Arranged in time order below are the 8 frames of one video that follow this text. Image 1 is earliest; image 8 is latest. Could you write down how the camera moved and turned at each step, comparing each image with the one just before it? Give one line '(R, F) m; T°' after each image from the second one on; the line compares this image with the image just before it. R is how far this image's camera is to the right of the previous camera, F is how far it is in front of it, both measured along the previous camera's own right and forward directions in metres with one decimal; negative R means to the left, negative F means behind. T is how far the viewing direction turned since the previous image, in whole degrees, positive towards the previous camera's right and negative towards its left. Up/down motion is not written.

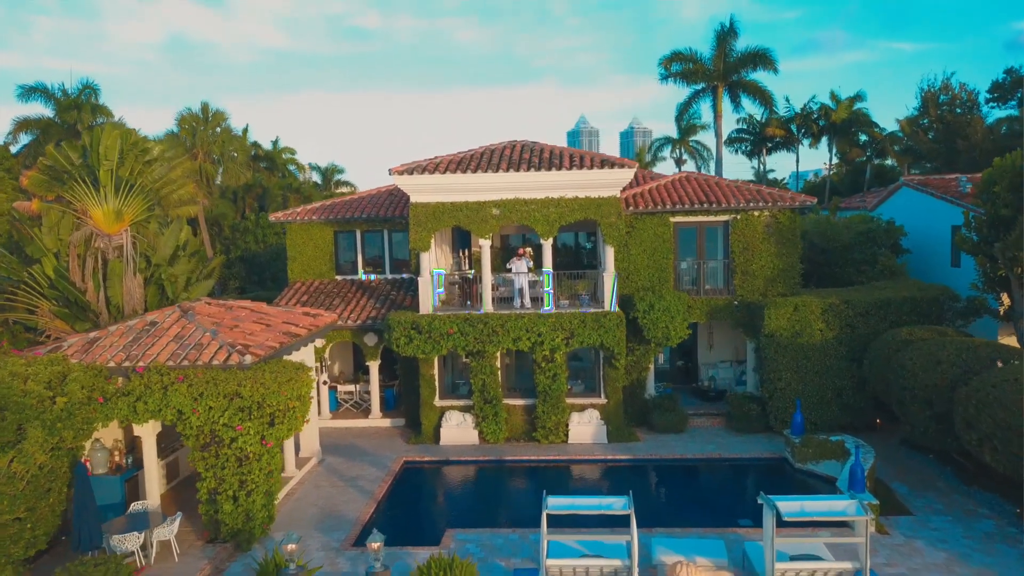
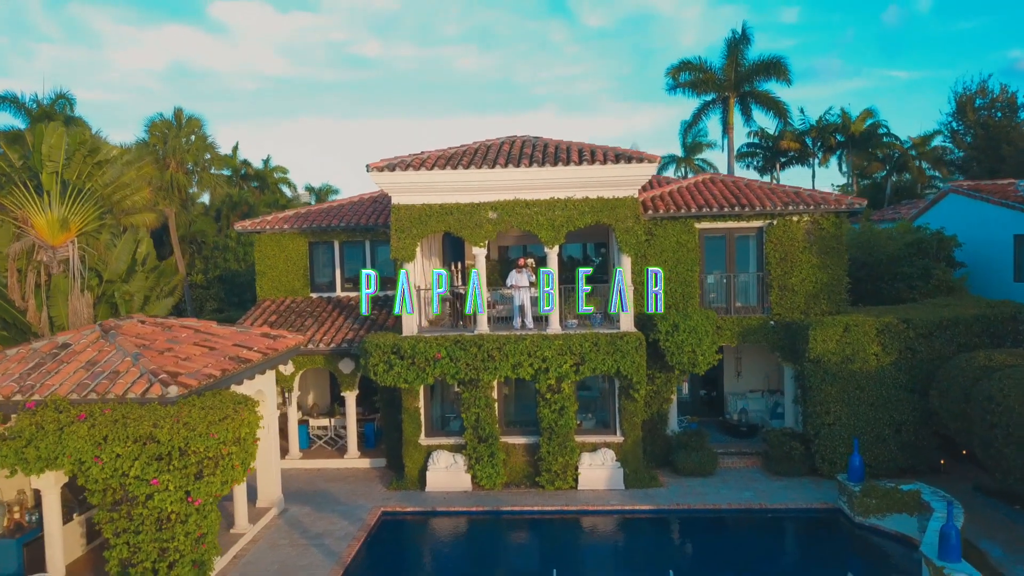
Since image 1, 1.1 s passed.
(0.0, +3.2) m; 0°
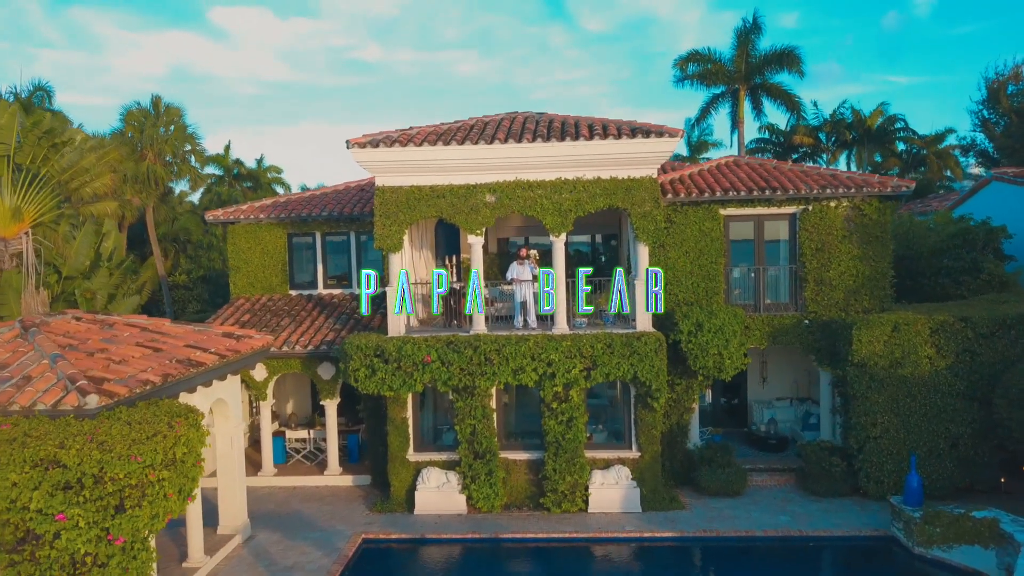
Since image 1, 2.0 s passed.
(0.0, +2.2) m; 0°
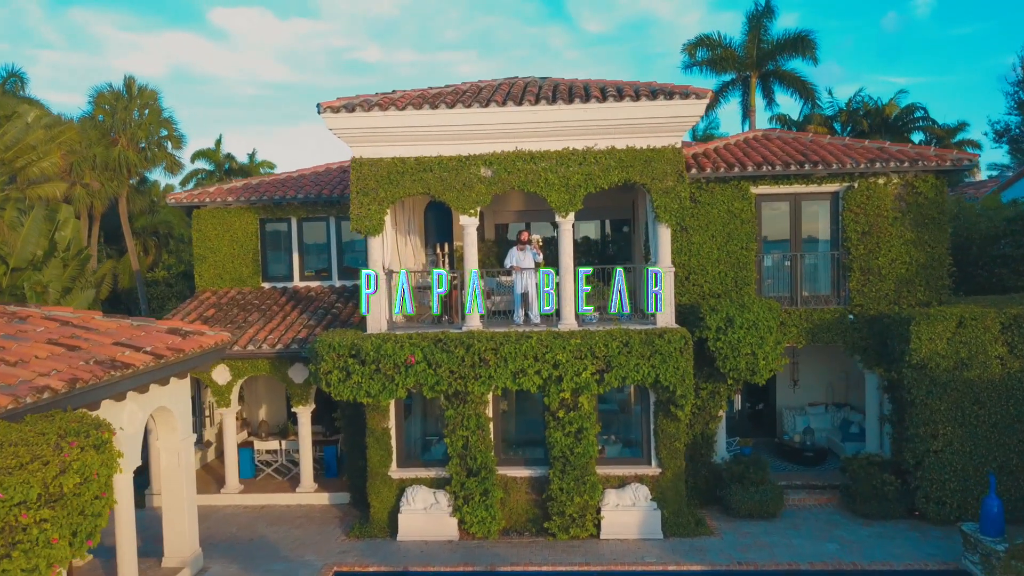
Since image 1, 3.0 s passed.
(0.0, +2.3) m; 0°
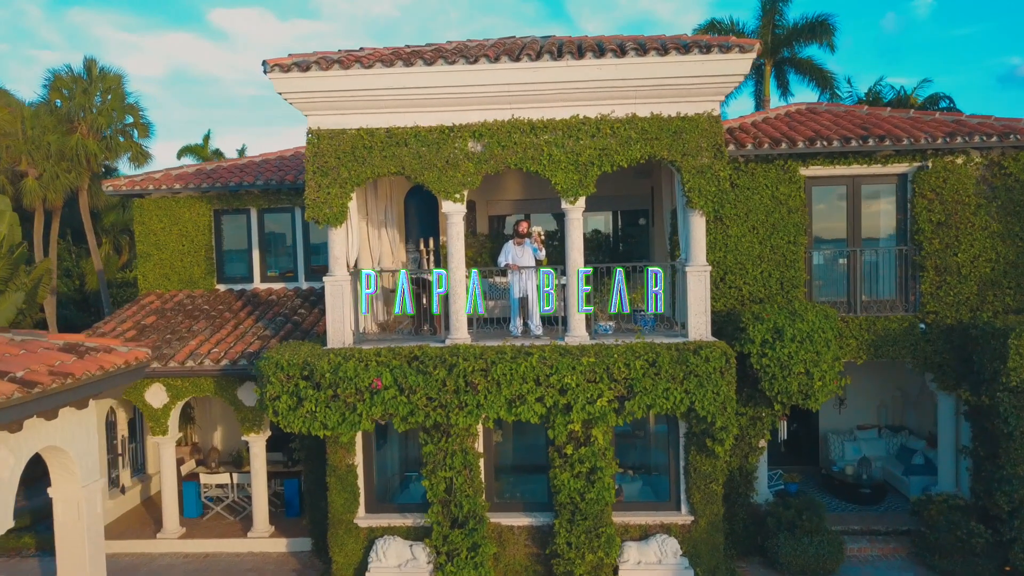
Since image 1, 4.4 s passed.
(+0.1, +2.7) m; 0°
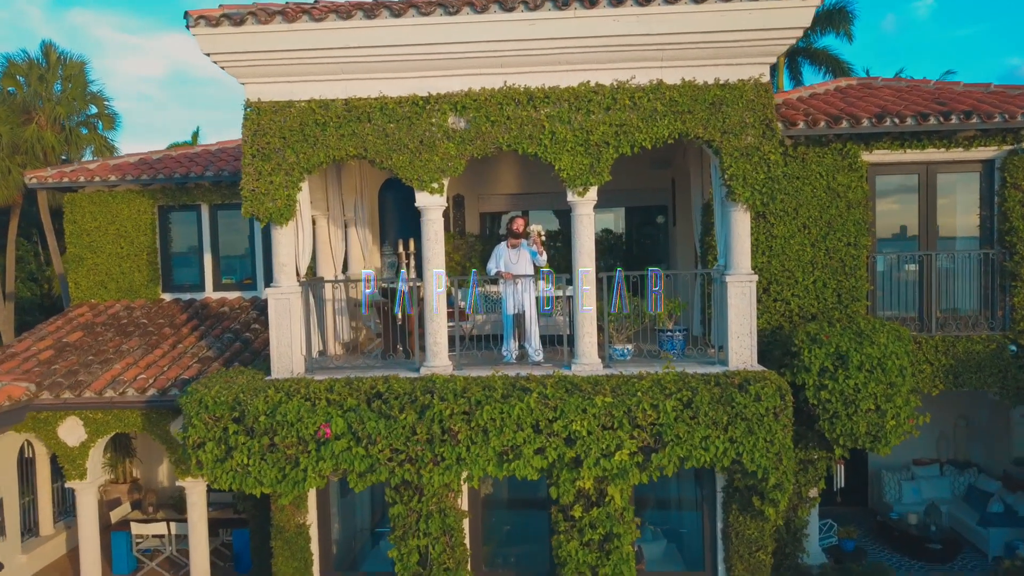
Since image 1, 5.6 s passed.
(+0.1, +2.3) m; 0°
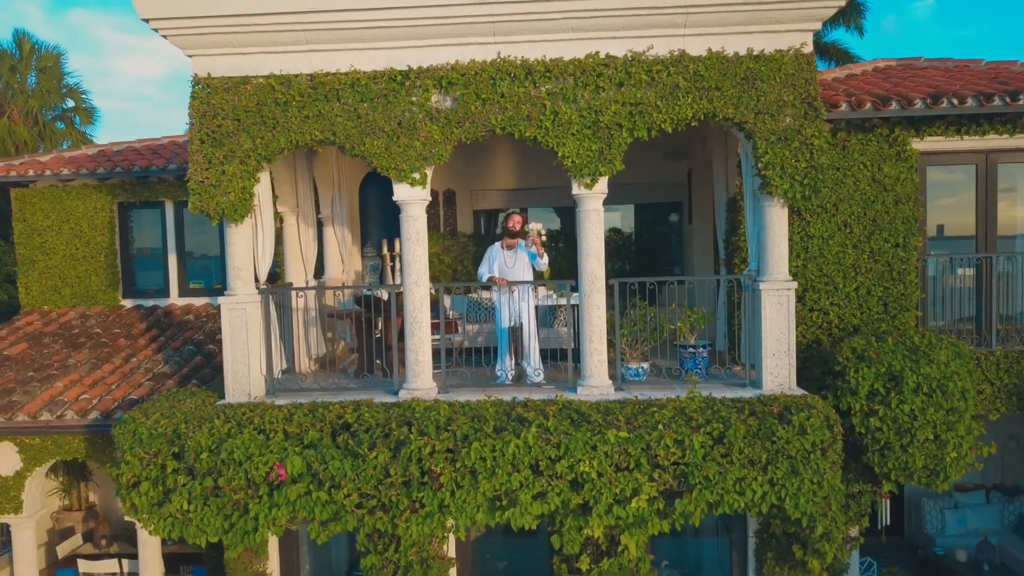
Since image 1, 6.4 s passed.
(0.0, +1.3) m; 0°
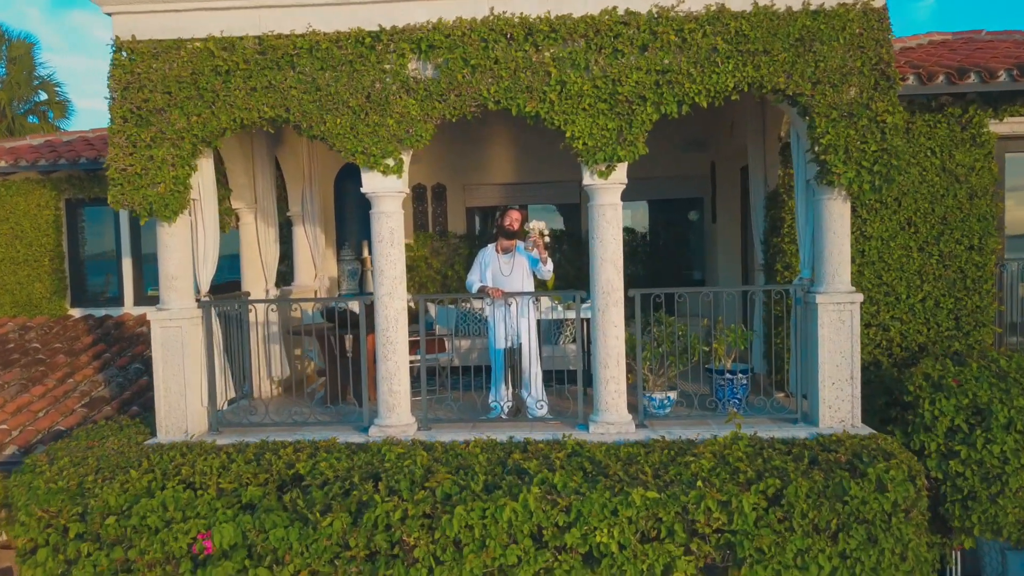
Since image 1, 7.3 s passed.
(0.0, +1.4) m; 0°
